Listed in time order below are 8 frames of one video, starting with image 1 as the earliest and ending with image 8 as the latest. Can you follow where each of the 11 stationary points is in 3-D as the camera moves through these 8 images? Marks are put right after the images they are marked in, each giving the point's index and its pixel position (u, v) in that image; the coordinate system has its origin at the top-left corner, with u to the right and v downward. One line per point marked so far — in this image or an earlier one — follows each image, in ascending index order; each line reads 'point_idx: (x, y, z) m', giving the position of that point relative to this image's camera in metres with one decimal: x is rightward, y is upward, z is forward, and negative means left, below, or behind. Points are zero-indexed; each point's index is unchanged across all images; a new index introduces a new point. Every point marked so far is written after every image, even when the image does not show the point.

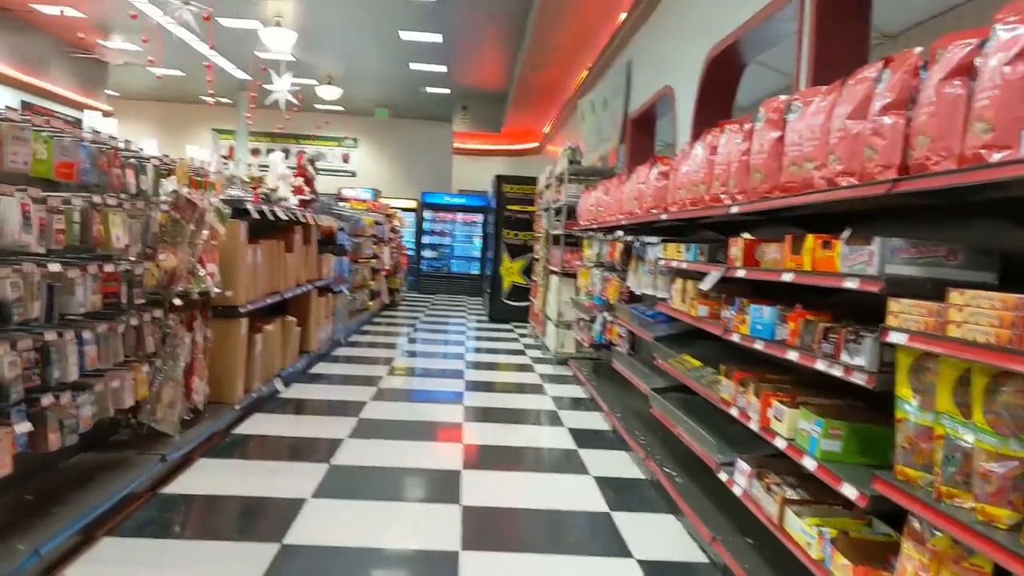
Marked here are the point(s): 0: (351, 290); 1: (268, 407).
0: (-1.4, 0.0, +8.1) m
1: (-1.2, -0.6, +4.5) m
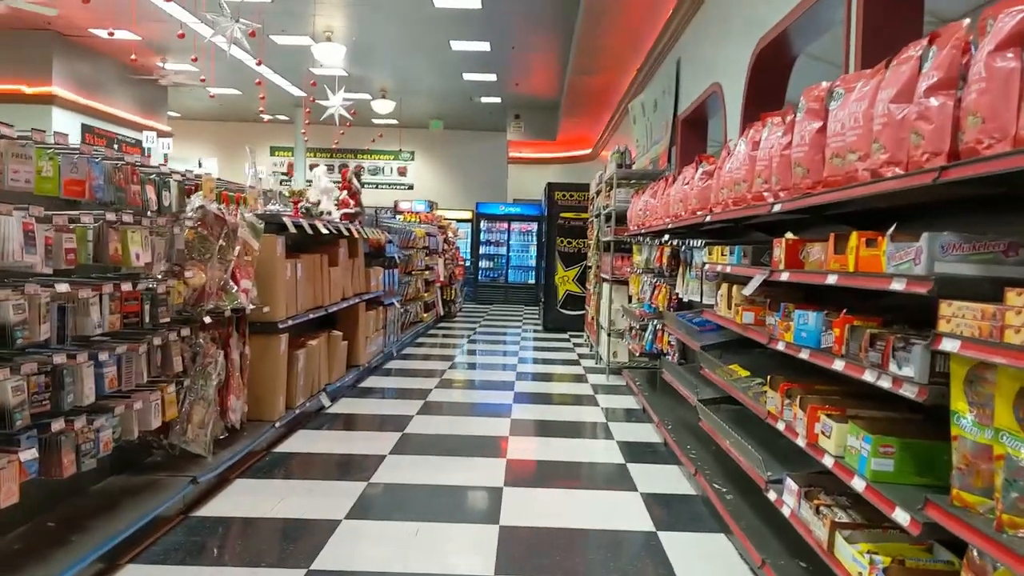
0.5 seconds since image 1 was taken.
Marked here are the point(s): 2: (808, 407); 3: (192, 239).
0: (-0.9, -0.1, +8.0) m
1: (-0.9, -0.6, +4.4) m
2: (+0.6, -0.2, +2.0) m
3: (-1.0, +0.2, +3.0) m
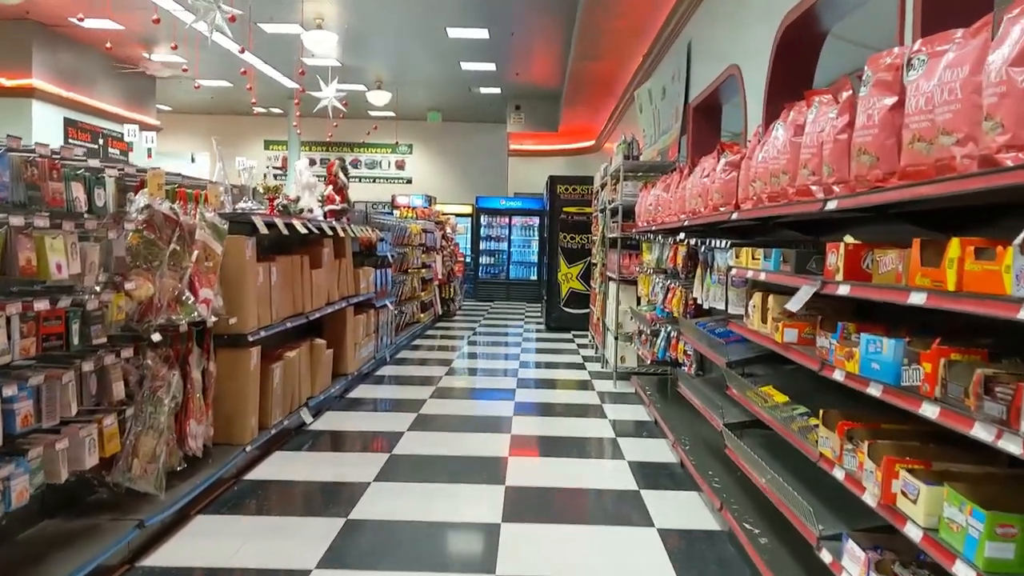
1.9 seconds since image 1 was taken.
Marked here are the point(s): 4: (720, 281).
0: (-0.9, -0.1, +7.6) m
1: (-0.9, -0.7, +4.0) m
2: (+0.6, -0.3, +1.6) m
3: (-1.0, +0.1, +2.6) m
4: (+0.7, 0.0, +3.1) m
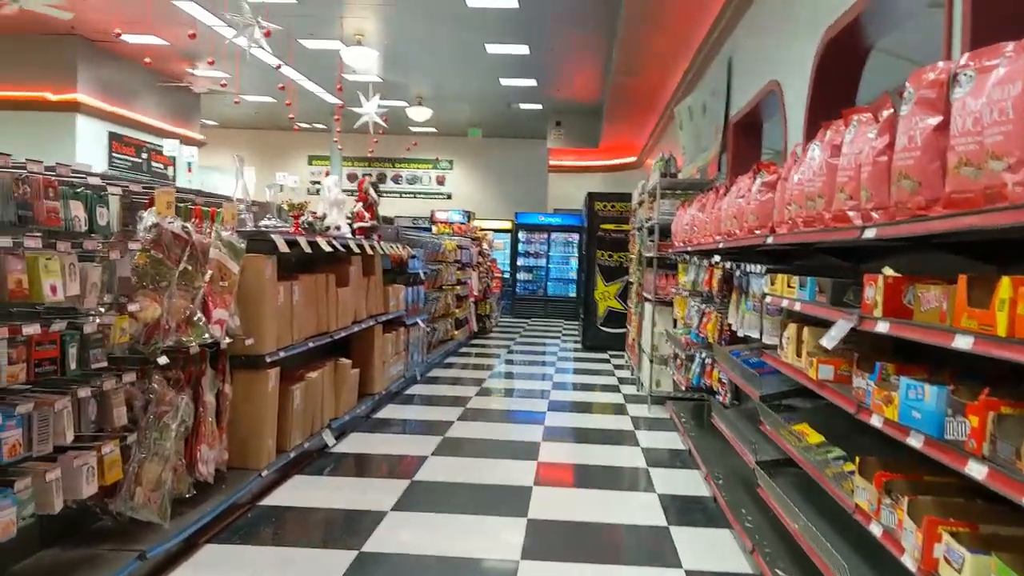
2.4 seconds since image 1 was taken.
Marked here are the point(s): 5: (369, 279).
0: (-0.7, -0.3, +7.5) m
1: (-0.8, -0.7, +3.9) m
2: (+0.6, -0.3, +1.4) m
3: (-1.0, +0.1, +2.5) m
4: (+0.7, -0.1, +2.9) m
5: (-0.8, 0.0, +5.0) m
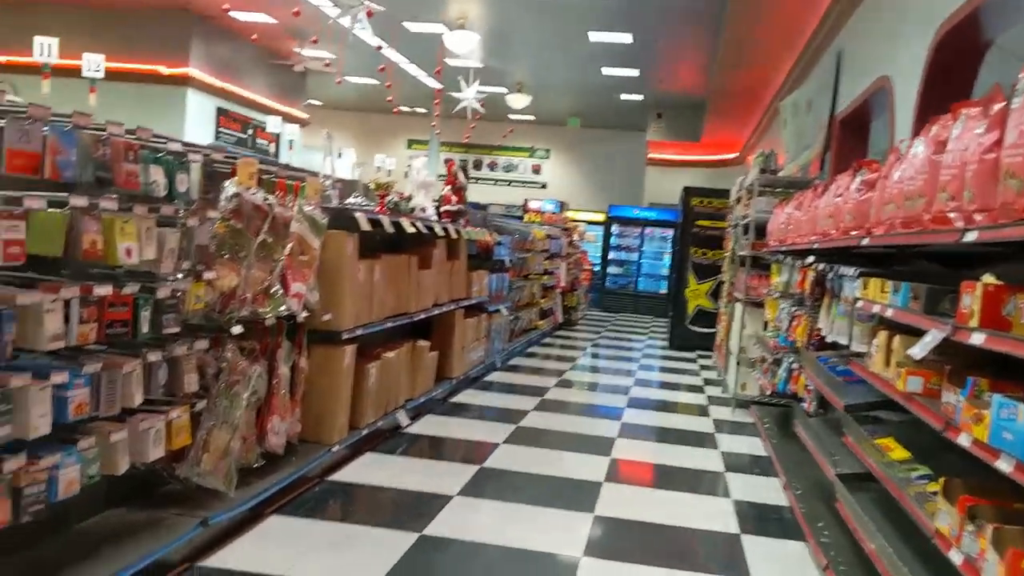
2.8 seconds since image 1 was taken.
0: (0.0, -0.2, +7.5) m
1: (-0.5, -0.7, +3.9) m
2: (+0.7, -0.4, +1.3) m
3: (-0.8, +0.1, +2.6) m
4: (+1.0, -0.1, +2.8) m
5: (-0.3, +0.1, +5.0) m
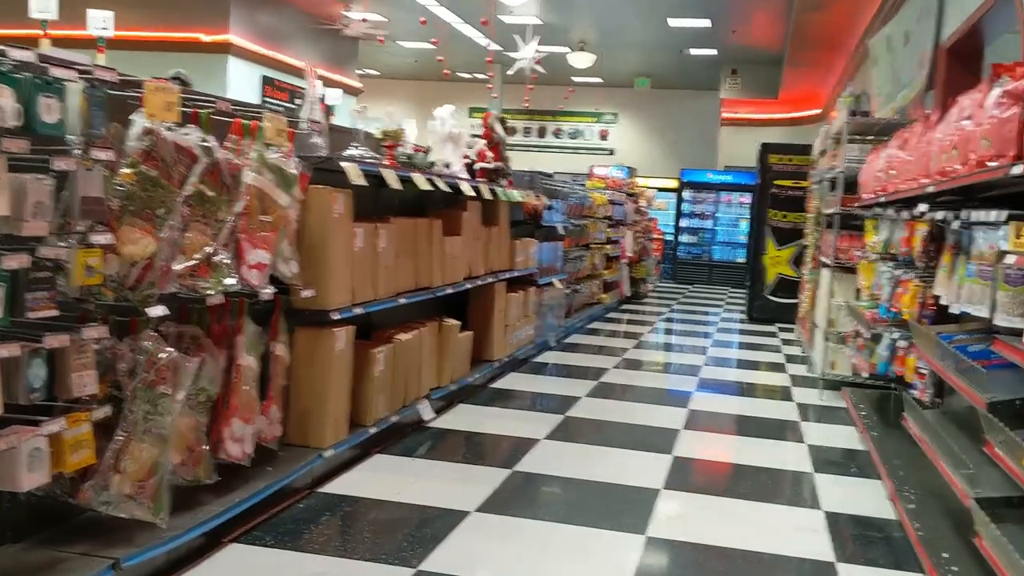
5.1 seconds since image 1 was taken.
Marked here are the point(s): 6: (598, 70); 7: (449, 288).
0: (+0.4, 0.0, +6.8) m
1: (-0.4, -0.5, +3.3) m
2: (+0.6, -0.3, +0.6) m
3: (-0.8, +0.2, +2.0) m
4: (+1.0, 0.0, +2.0) m
5: (-0.1, +0.3, +4.4) m
6: (+1.2, +3.0, +12.9) m
7: (-0.2, 0.0, +3.8) m
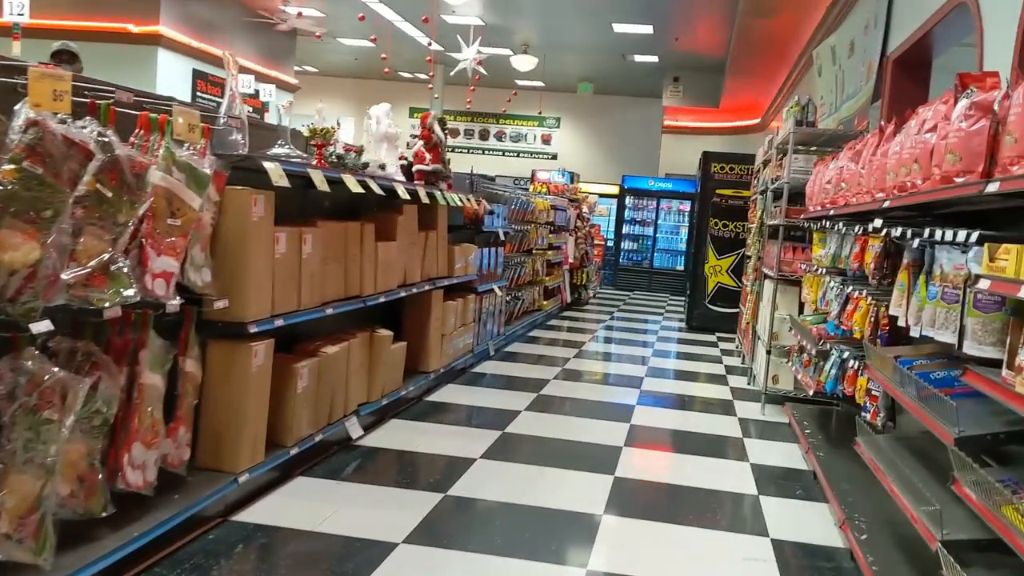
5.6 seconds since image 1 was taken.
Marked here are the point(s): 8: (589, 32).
0: (0.0, 0.0, +6.6) m
1: (-0.6, -0.6, +3.1) m
2: (+0.5, -0.3, +0.4) m
3: (-0.9, +0.2, +1.7) m
4: (+0.9, 0.0, +1.9) m
5: (-0.4, +0.2, +4.2) m
6: (+0.4, +2.9, +12.8) m
7: (-0.5, 0.0, +3.6) m
8: (+0.8, +2.8, +10.3) m
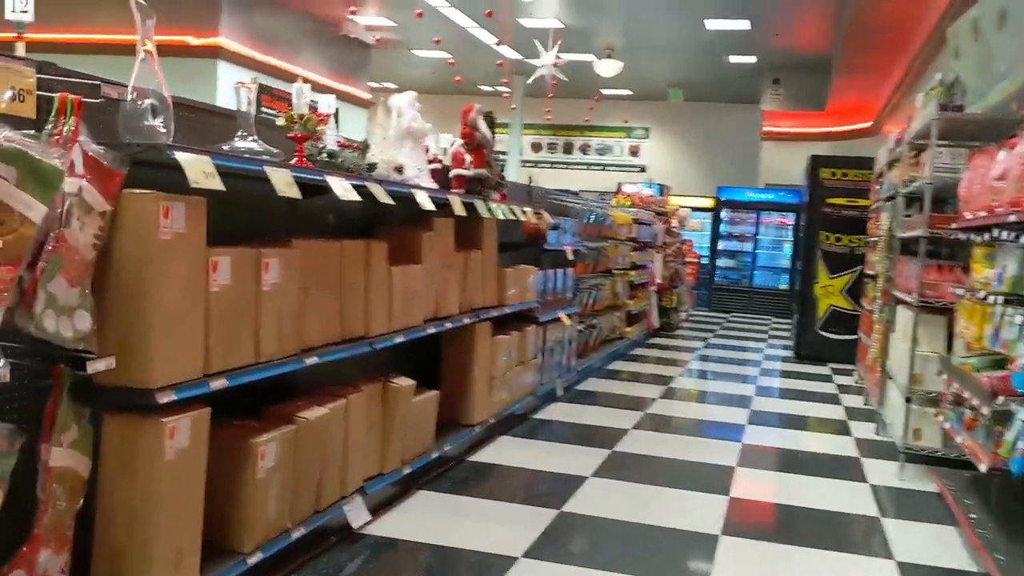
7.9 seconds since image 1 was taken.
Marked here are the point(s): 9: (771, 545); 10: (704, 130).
0: (+0.5, -0.2, +5.7) m
1: (-0.5, -0.7, +2.3) m
2: (+0.4, -0.4, -0.5) m
3: (-0.9, +0.1, +1.0) m
4: (+0.9, -0.1, +1.0) m
5: (-0.2, +0.1, +3.4) m
6: (+1.4, +2.6, +11.9) m
7: (-0.3, -0.1, +2.7) m
8: (+1.7, +2.6, +9.4) m
9: (+0.8, -0.8, +2.8) m
10: (+2.6, +2.1, +12.7) m
